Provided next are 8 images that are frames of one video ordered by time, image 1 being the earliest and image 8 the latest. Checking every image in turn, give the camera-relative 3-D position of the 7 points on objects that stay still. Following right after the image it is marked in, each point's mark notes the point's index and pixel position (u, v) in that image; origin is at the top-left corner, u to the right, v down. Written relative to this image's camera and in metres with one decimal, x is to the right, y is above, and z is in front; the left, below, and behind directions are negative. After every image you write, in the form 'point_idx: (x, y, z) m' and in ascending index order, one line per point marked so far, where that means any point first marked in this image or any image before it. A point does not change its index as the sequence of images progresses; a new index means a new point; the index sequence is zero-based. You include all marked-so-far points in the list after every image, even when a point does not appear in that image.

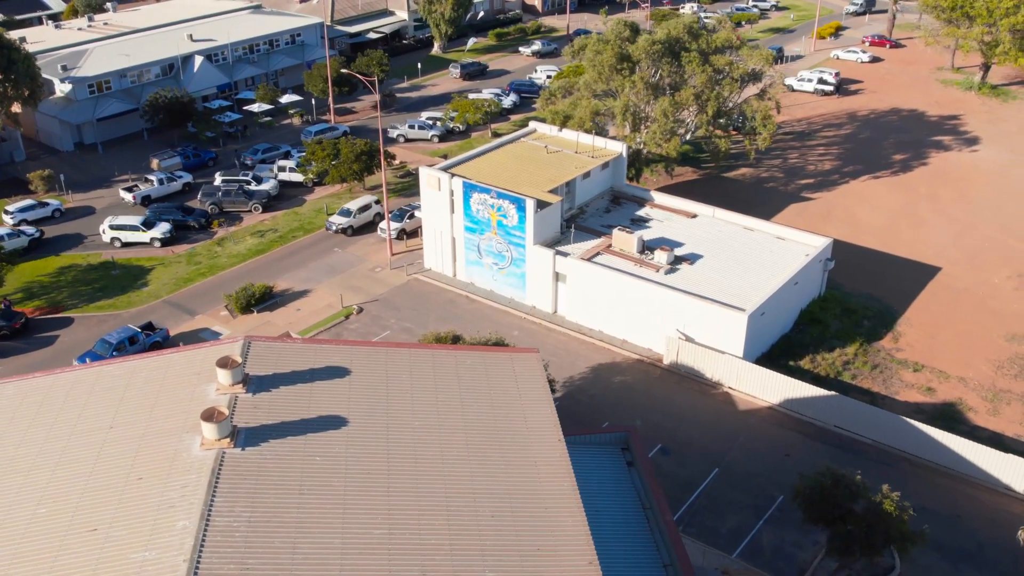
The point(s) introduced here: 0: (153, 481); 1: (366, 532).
0: (-6.8, -3.7, +18.5) m
1: (-2.6, -4.4, +17.5) m
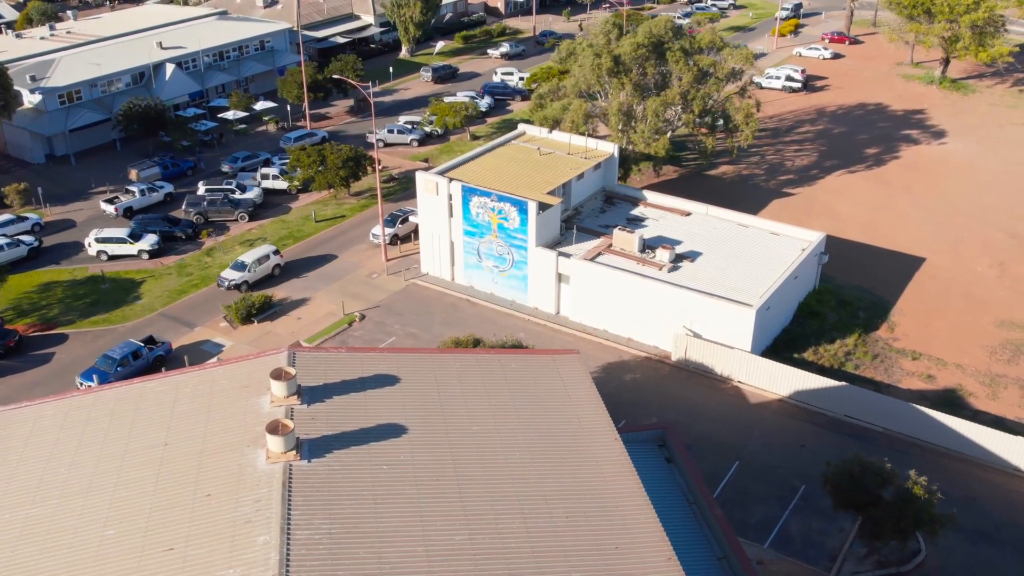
0: (-5.4, -3.9, +18.3) m
1: (-1.1, -4.5, +17.6) m
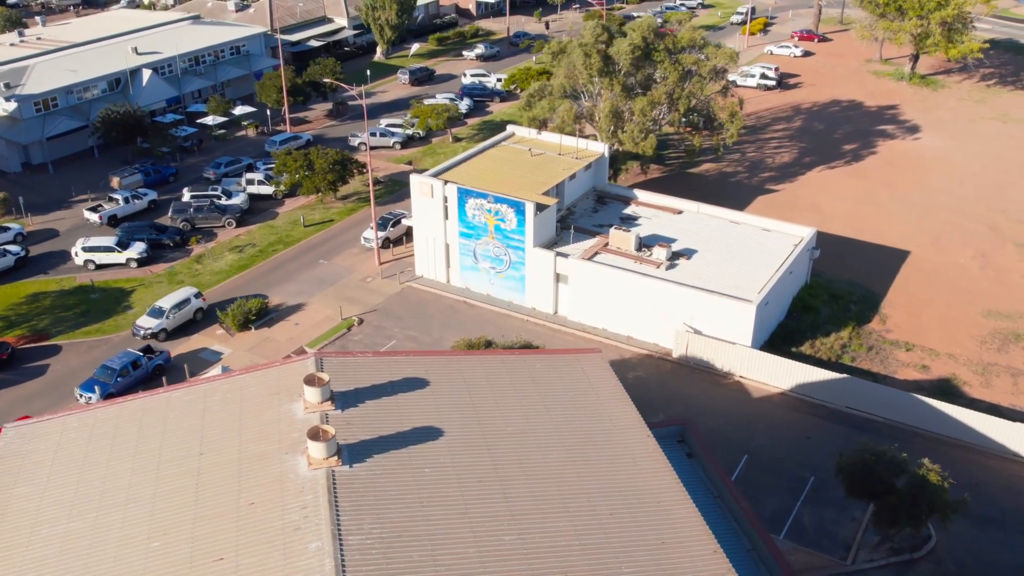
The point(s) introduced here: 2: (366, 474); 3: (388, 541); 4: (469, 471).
0: (-4.6, -4.0, +18.2) m
1: (-0.2, -4.6, +17.7) m
2: (-2.8, -3.6, +18.9) m
3: (-2.2, -4.5, +17.2) m
4: (-0.9, -3.6, +19.4) m
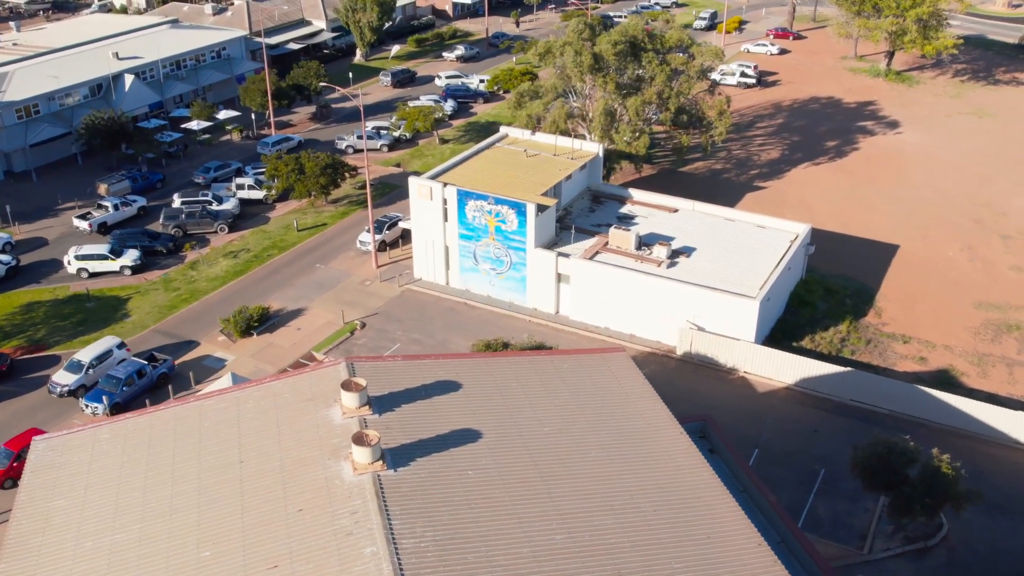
0: (-3.7, -4.2, +18.2) m
1: (+0.7, -4.6, +17.9) m
2: (-2.0, -3.7, +18.9) m
3: (-1.2, -4.6, +17.3) m
4: (0.0, -3.7, +19.6) m
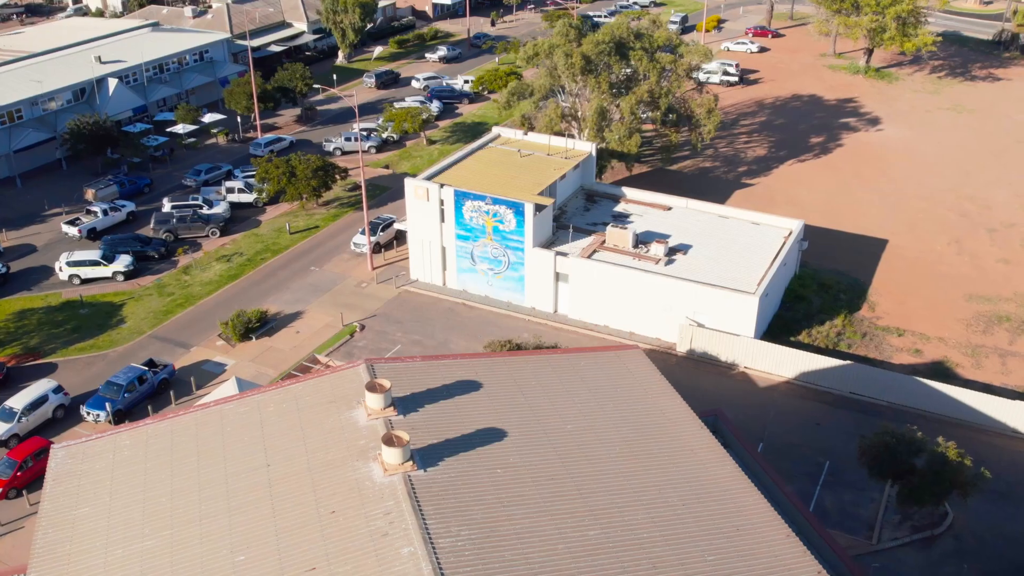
0: (-3.1, -4.2, +18.2) m
1: (+1.3, -4.6, +18.0) m
2: (-1.4, -3.7, +19.0) m
3: (-0.6, -4.6, +17.4) m
4: (+0.6, -3.7, +19.7) m
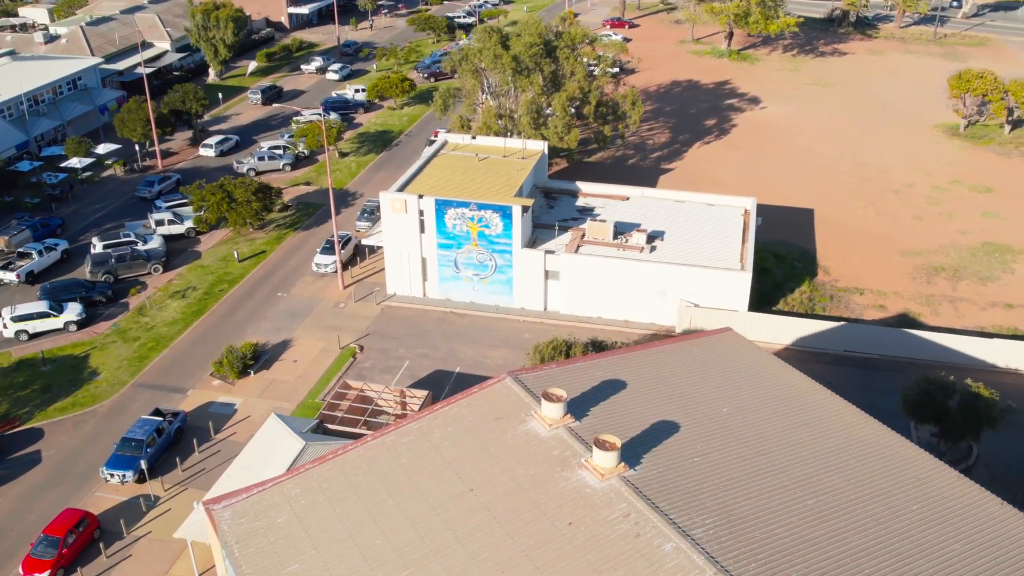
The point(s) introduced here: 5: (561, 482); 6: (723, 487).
0: (+1.4, -4.4, +18.4) m
1: (+5.7, -4.3, +19.0) m
2: (+2.8, -3.7, +19.5) m
3: (+4.0, -4.5, +18.1) m
4: (+4.6, -3.5, +20.5) m
5: (+1.0, -3.8, +19.3) m
6: (+4.2, -4.0, +19.3) m
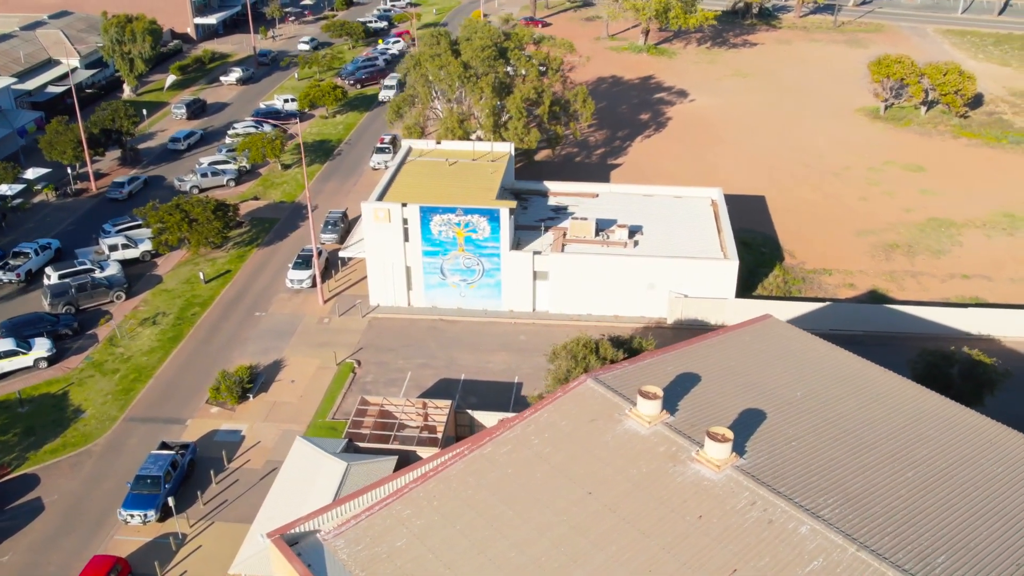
0: (+3.9, -4.3, +18.7) m
1: (+8.1, -3.9, +19.8) m
2: (+5.1, -3.6, +19.9) m
3: (+6.5, -4.2, +18.7) m
4: (+6.7, -3.2, +21.2) m
5: (+3.3, -3.8, +19.6) m
6: (+6.5, -3.7, +19.9) m
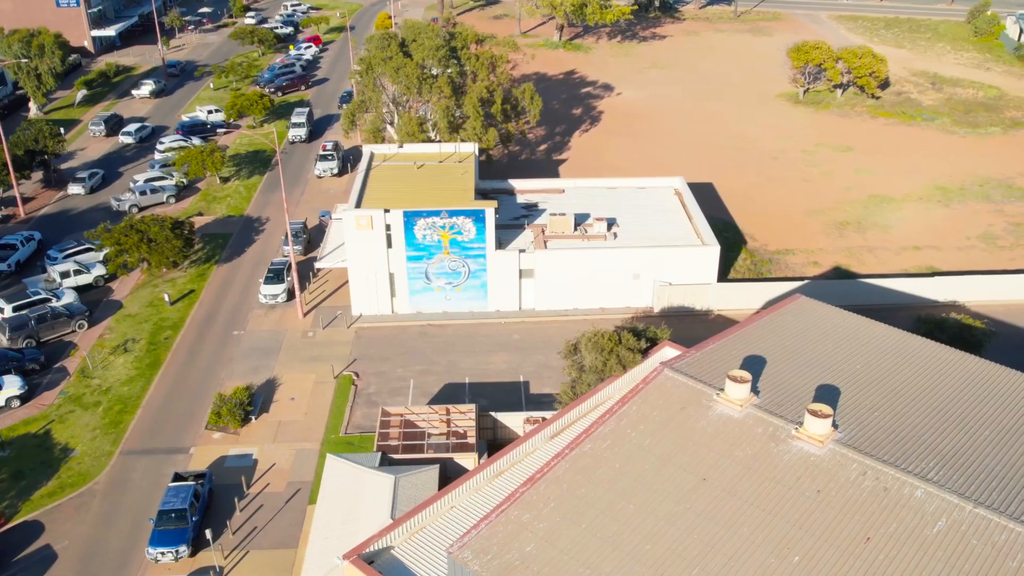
0: (+6.3, -3.9, +19.2) m
1: (+10.3, -3.2, +20.9) m
2: (+7.3, -3.1, +20.6) m
3: (+8.9, -3.6, +19.6) m
4: (+8.7, -2.6, +22.0) m
5: (+5.6, -3.4, +20.0) m
6: (+8.7, -3.1, +20.8) m
